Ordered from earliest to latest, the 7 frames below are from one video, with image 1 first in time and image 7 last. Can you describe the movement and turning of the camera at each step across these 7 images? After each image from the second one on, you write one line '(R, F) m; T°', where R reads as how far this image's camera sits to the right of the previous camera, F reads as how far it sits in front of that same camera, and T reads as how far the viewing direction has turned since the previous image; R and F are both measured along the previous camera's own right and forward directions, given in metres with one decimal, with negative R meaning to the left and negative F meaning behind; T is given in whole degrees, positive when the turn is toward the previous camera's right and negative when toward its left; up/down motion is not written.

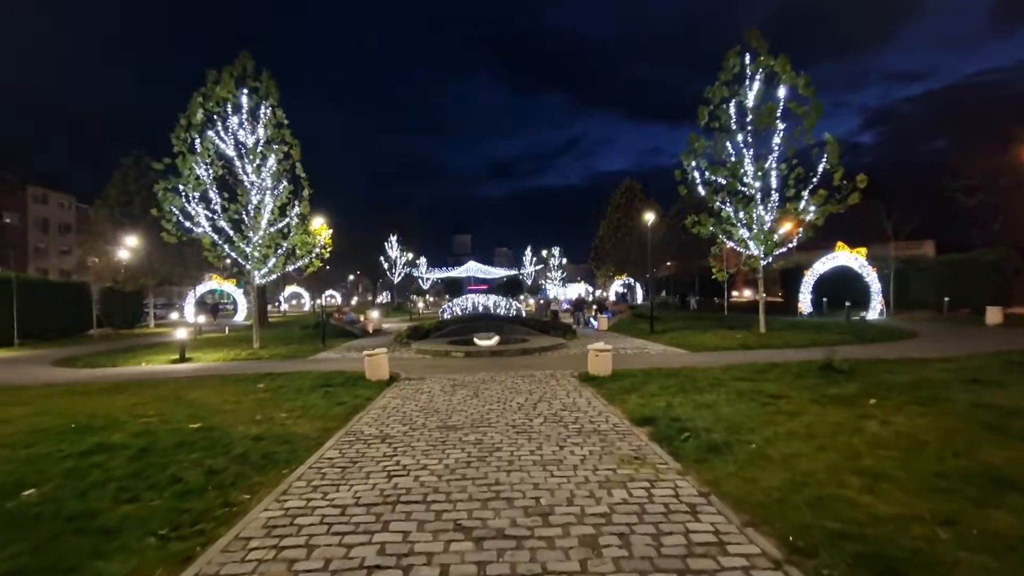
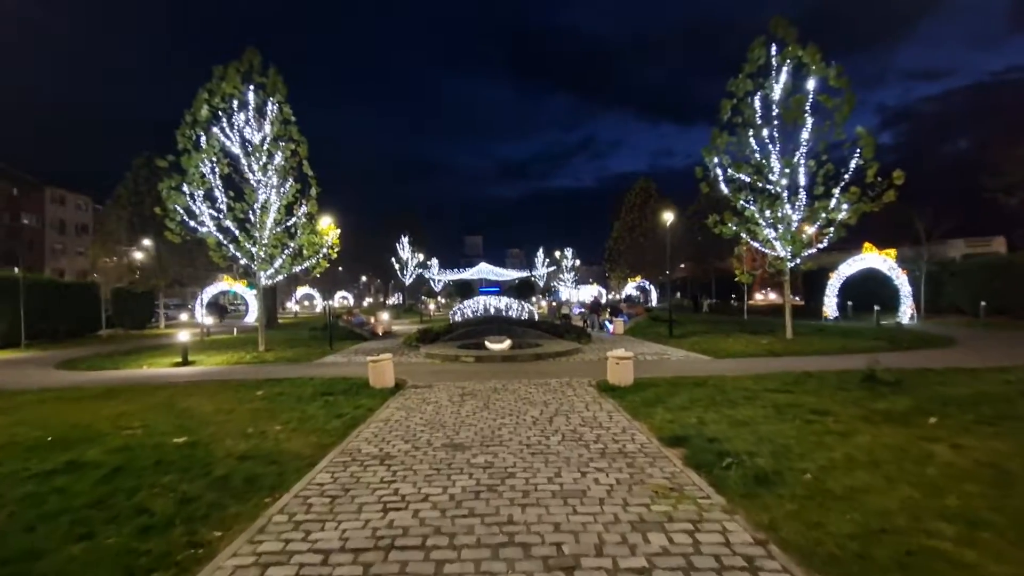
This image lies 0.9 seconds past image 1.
(-0.1, +1.0) m; -1°
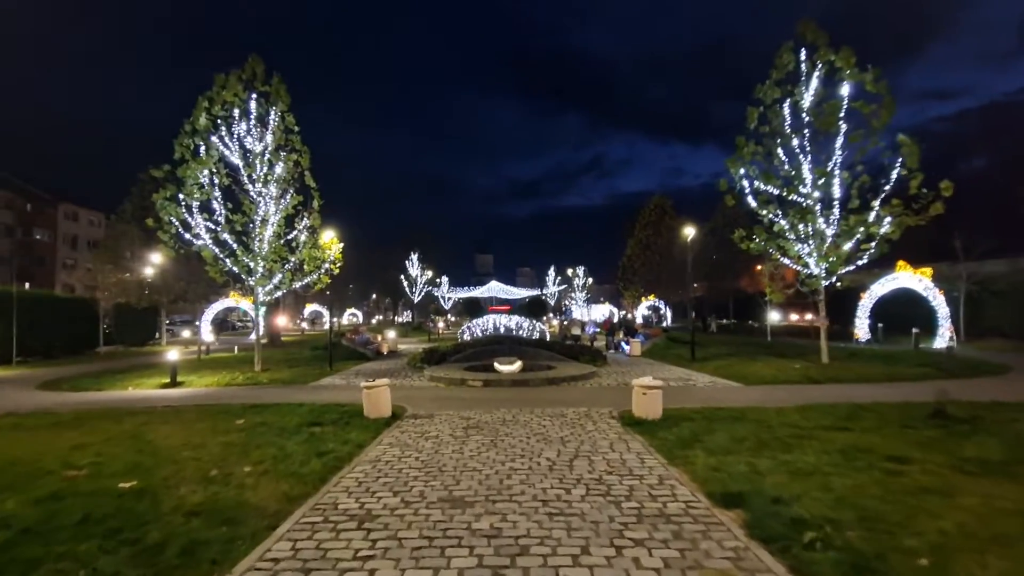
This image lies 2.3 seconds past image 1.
(0.0, +1.5) m; -1°
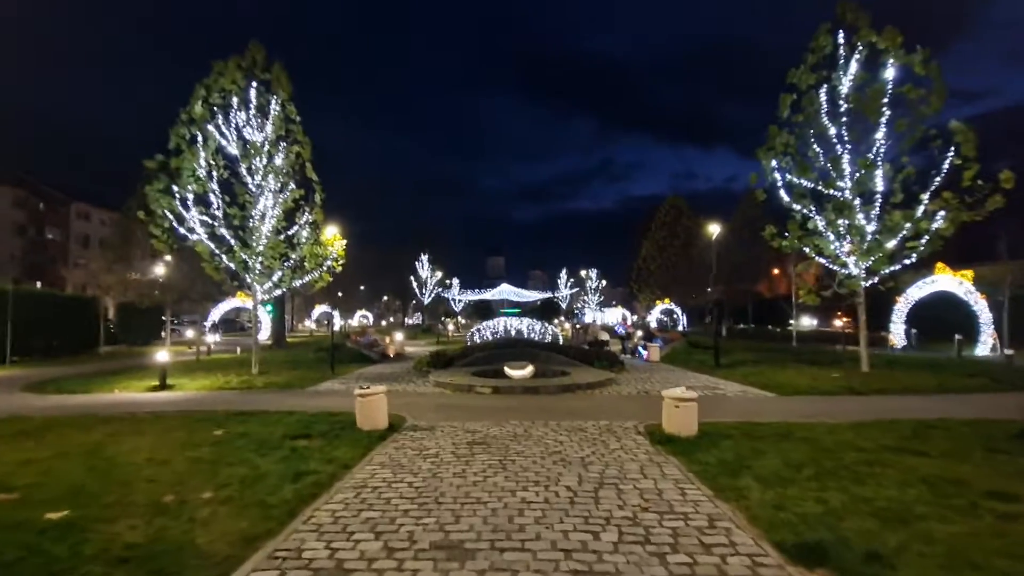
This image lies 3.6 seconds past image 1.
(0.0, +1.5) m; -1°
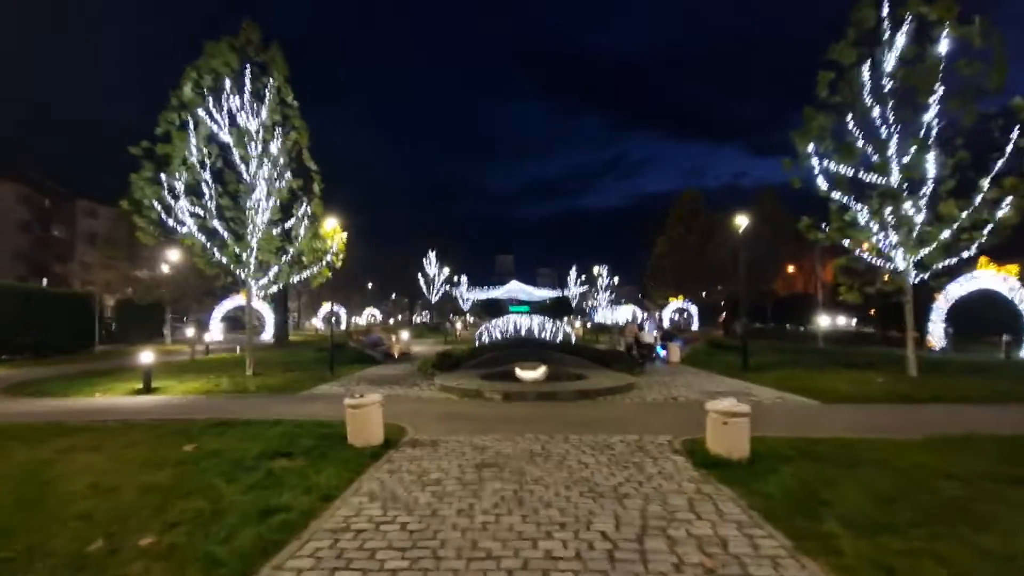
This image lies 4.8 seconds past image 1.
(-0.1, +1.6) m; -1°
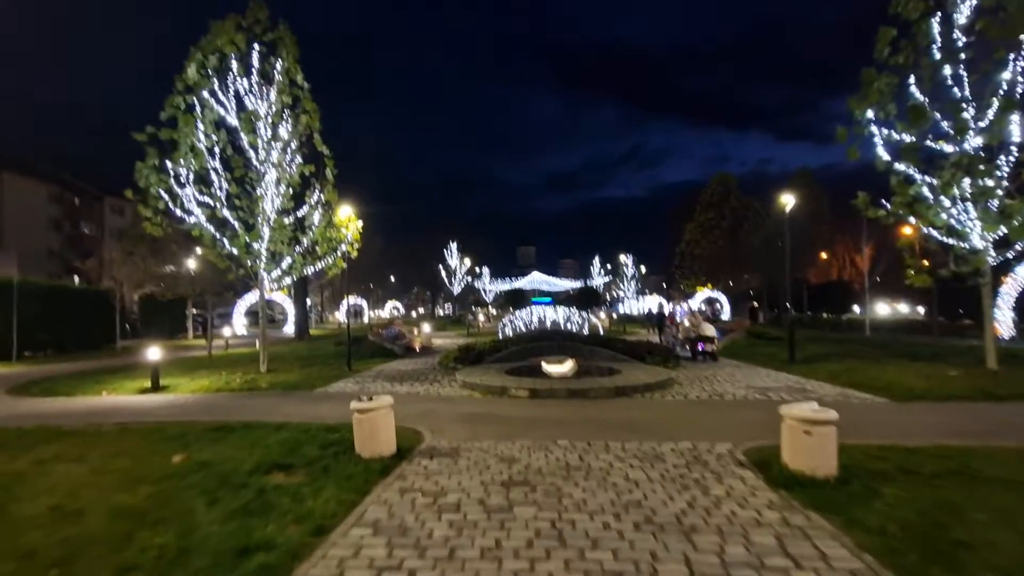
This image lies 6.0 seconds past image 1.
(-0.1, +1.4) m; -2°
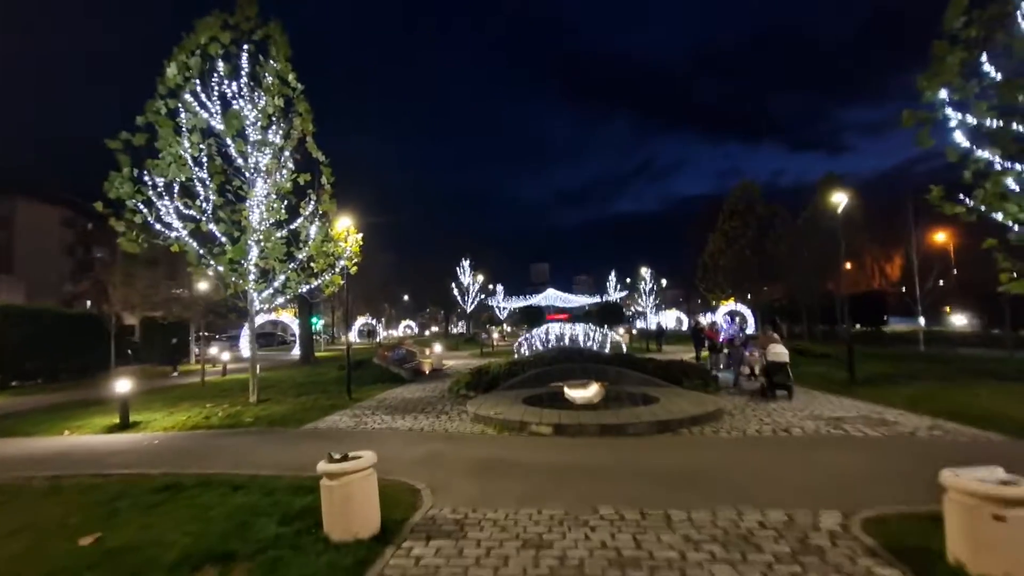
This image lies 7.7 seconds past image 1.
(-0.1, +2.2) m; -2°
